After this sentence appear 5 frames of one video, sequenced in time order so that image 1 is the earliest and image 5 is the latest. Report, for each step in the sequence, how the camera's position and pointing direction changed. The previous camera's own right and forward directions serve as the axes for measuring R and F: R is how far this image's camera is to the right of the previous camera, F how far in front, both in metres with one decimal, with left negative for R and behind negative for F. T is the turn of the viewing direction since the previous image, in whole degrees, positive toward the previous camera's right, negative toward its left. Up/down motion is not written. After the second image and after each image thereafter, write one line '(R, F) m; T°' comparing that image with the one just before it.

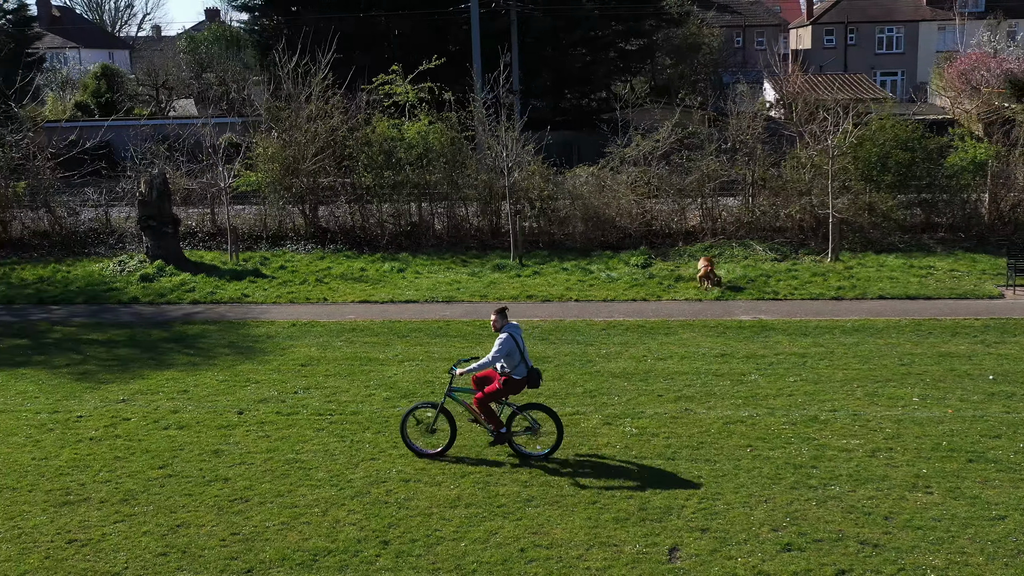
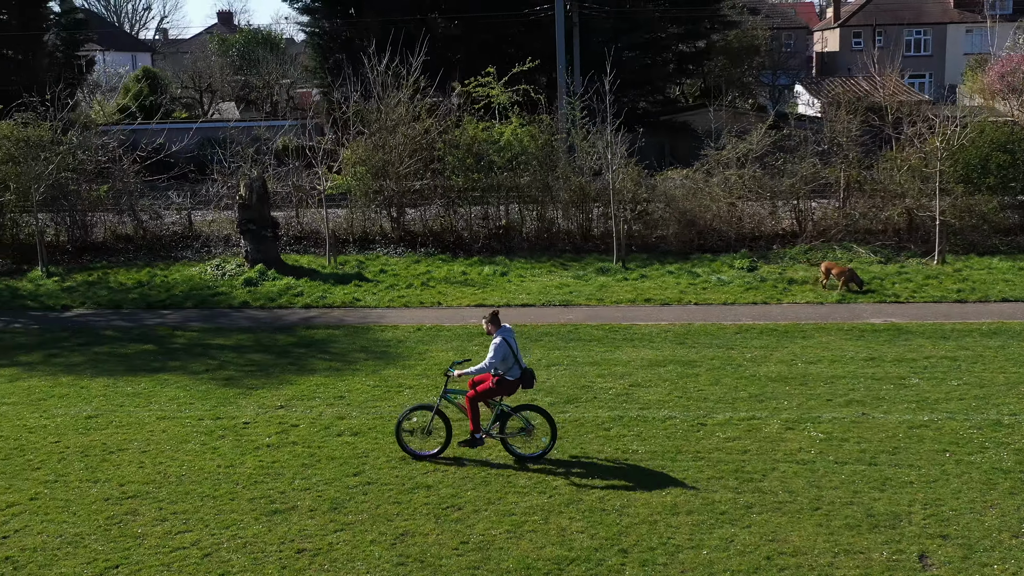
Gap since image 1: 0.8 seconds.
(-1.7, +0.1) m; 0°
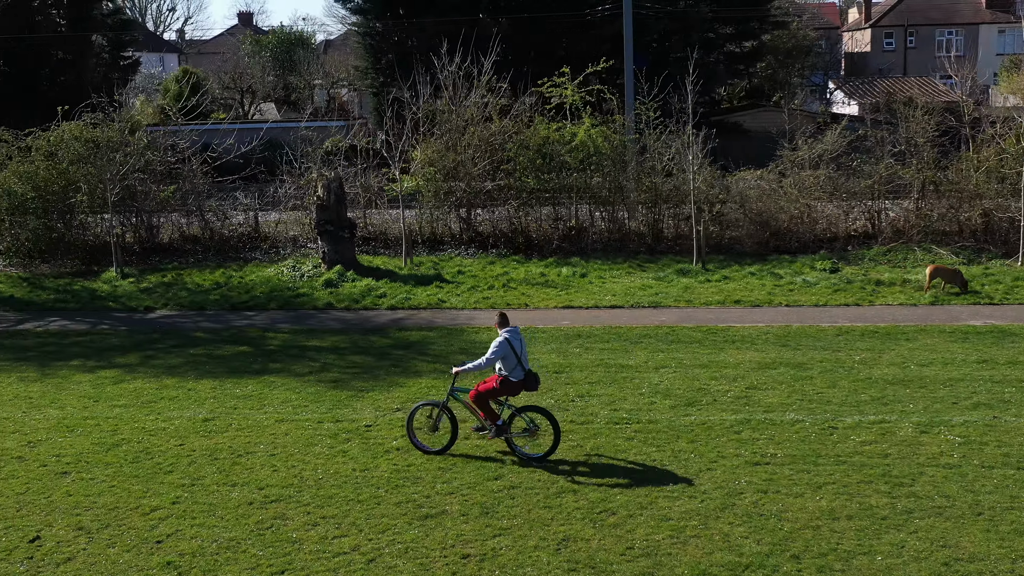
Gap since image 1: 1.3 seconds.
(-1.1, +0.1) m; 0°
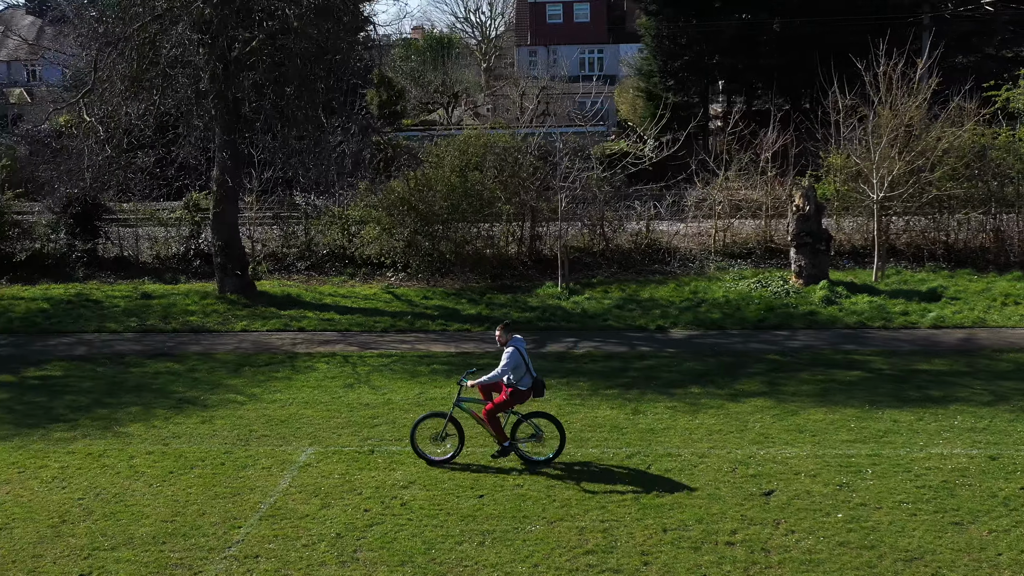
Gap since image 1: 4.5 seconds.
(-7.4, +1.3) m; +2°
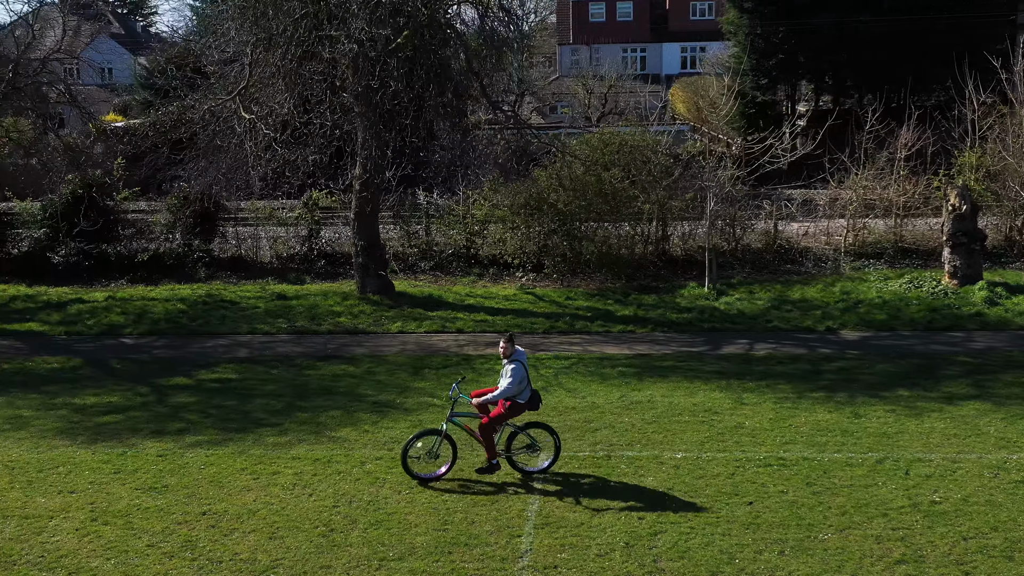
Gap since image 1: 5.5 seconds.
(-2.2, +0.3) m; 0°
